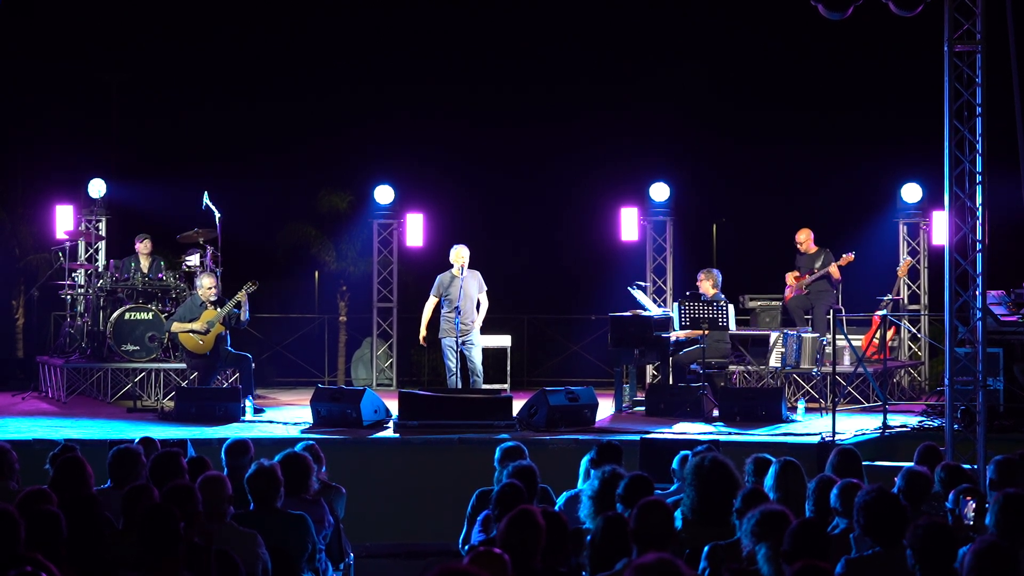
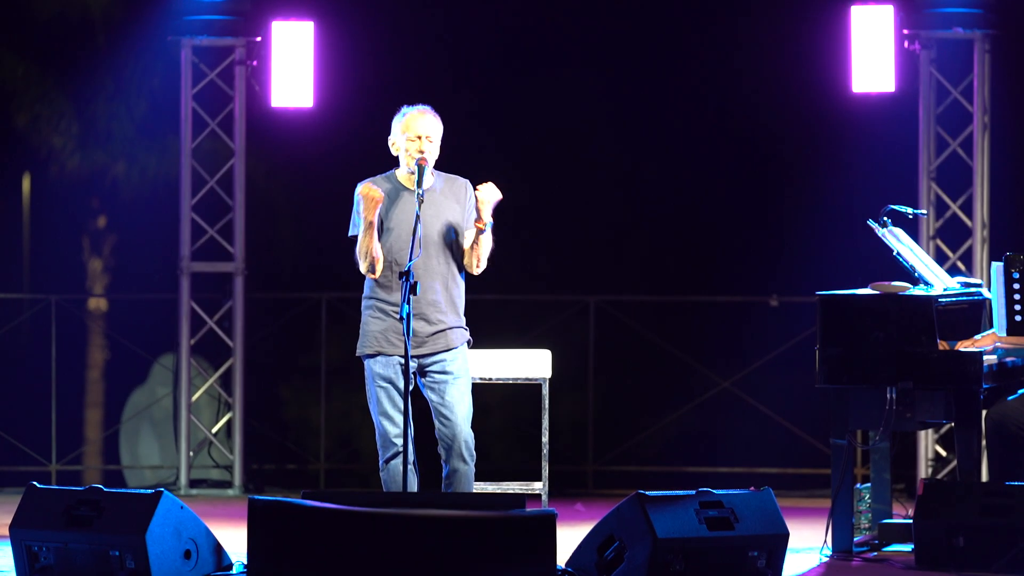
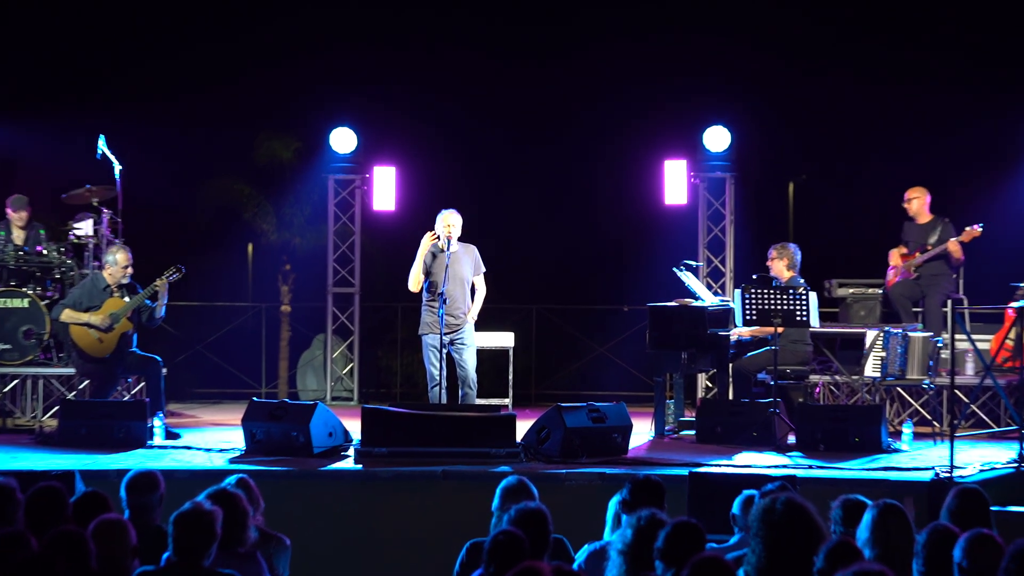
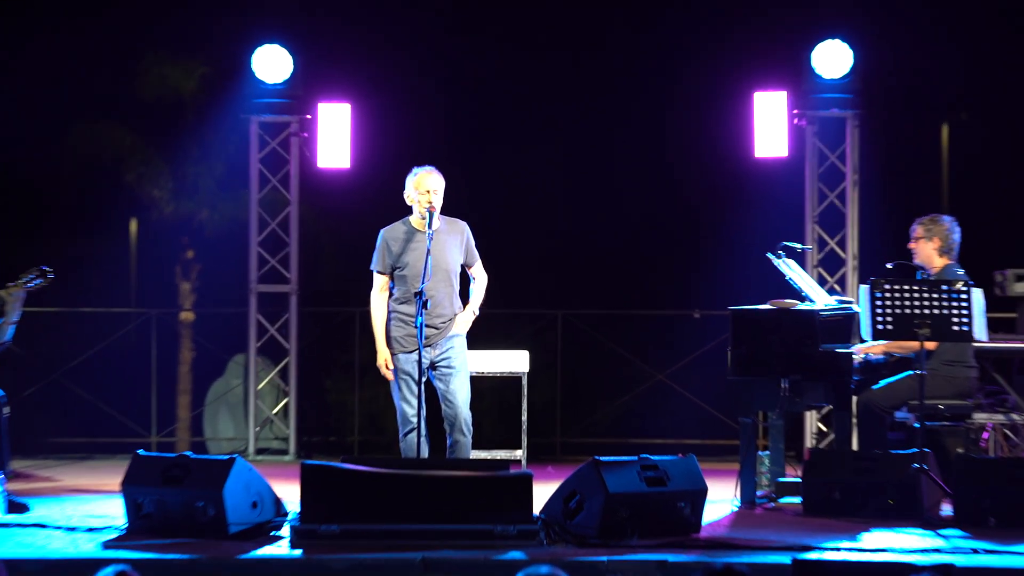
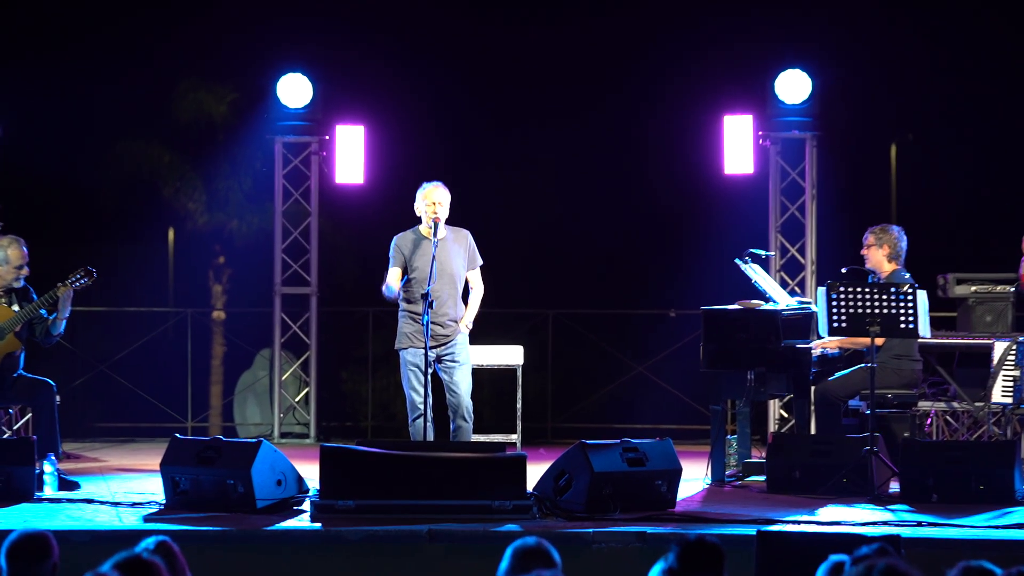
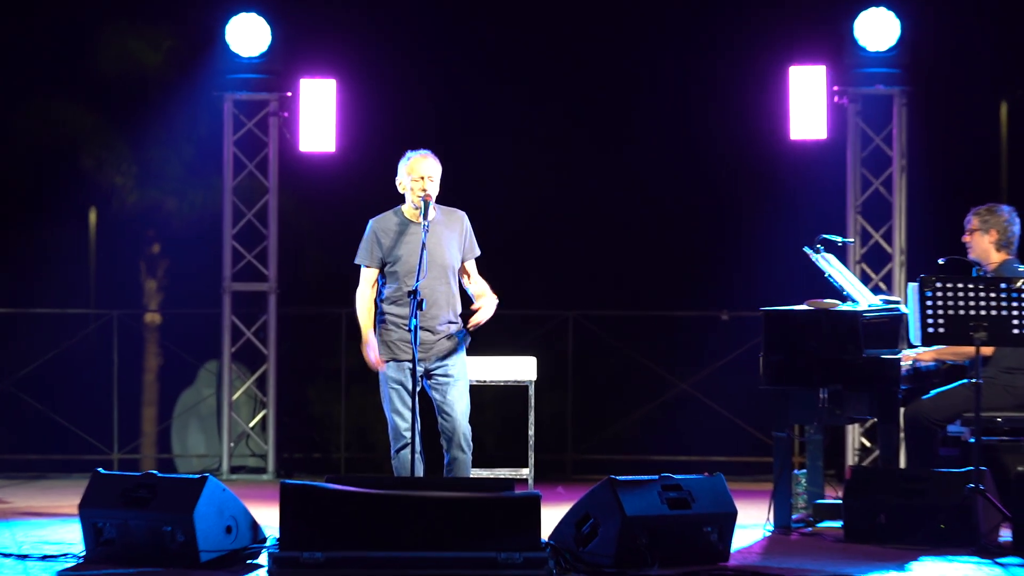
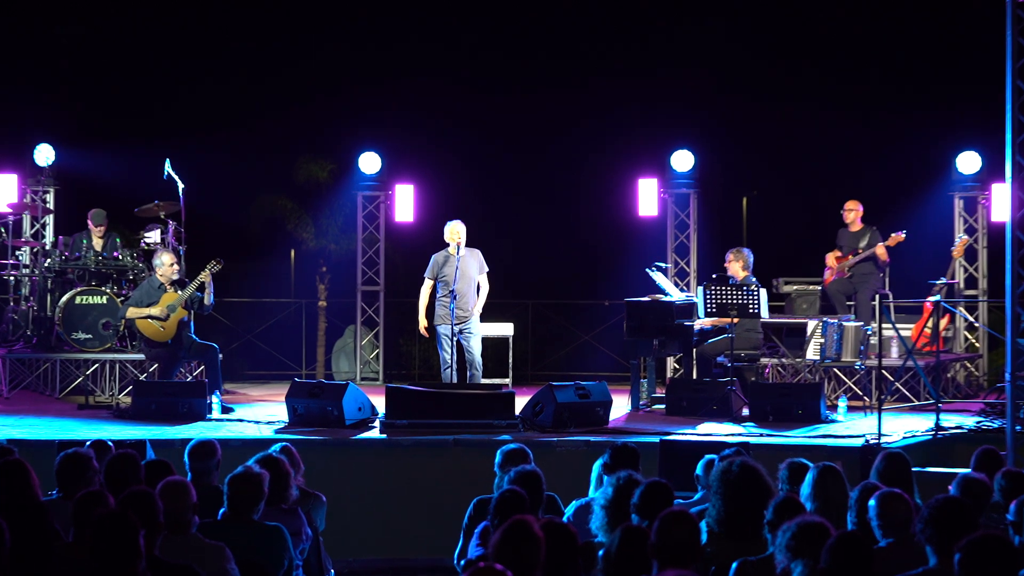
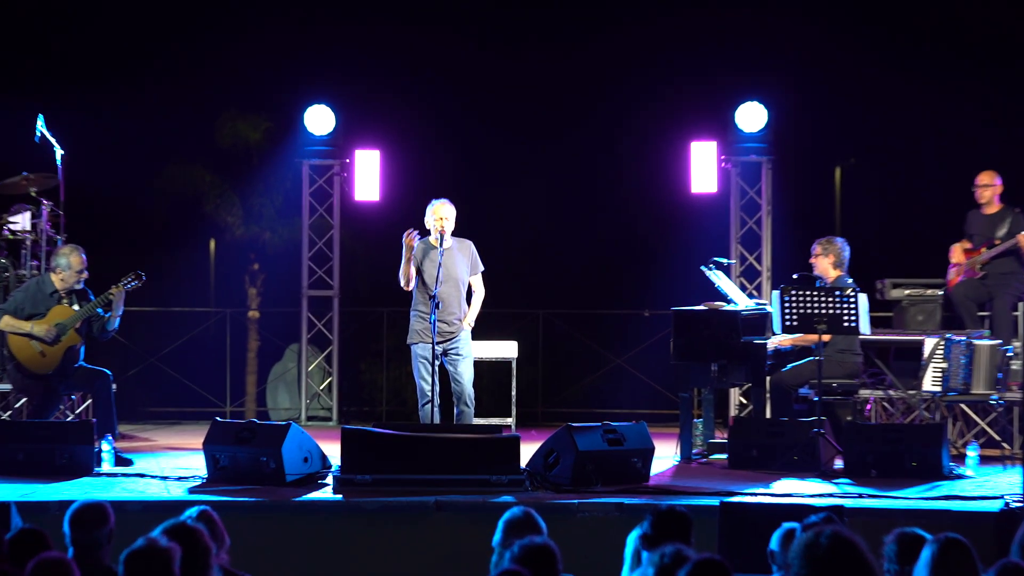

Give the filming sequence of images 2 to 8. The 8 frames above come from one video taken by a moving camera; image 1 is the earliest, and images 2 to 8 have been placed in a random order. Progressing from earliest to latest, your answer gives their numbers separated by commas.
7, 3, 8, 5, 4, 6, 2
